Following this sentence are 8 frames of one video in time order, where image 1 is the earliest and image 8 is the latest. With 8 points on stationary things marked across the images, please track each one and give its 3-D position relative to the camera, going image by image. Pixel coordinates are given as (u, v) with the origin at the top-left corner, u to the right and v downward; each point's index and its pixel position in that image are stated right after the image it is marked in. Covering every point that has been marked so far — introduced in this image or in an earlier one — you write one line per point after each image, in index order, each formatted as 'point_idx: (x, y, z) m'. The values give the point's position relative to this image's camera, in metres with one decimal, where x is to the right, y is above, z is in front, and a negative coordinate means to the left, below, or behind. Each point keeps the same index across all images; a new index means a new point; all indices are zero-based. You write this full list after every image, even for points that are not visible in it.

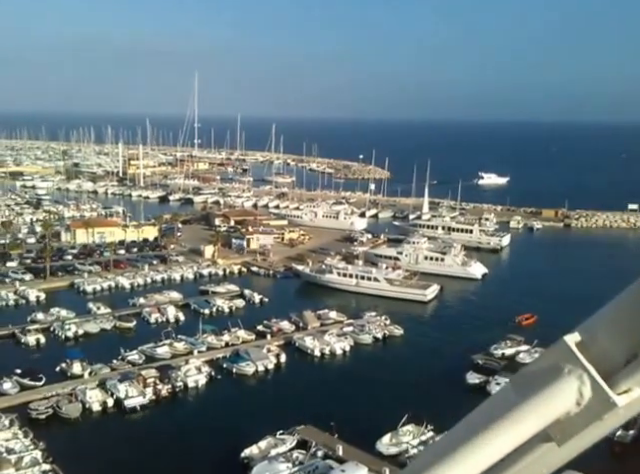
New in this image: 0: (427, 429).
0: (+2.2, -4.2, +15.5) m
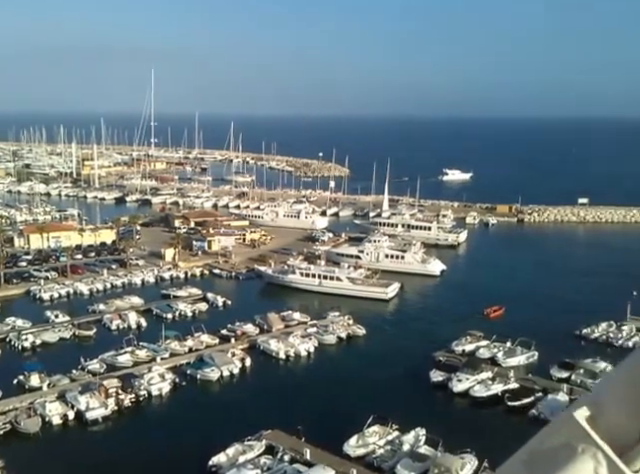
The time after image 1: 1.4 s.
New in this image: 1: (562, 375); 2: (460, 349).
0: (+1.5, -4.2, +15.6) m
1: (+6.3, -3.6, +18.6) m
2: (+3.9, -3.1, +19.5) m
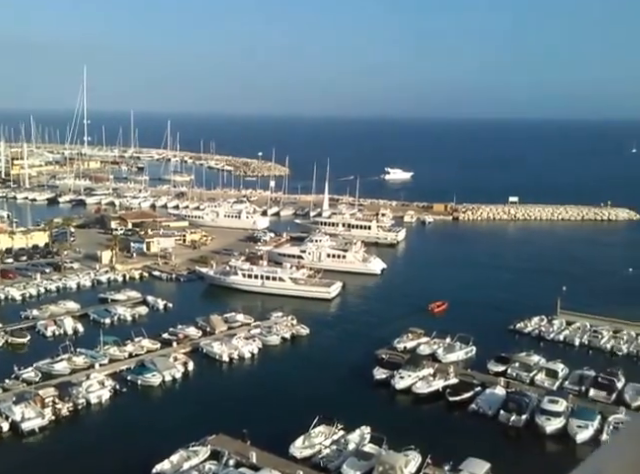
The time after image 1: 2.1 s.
0: (+0.4, -4.2, +15.6) m
1: (+4.8, -3.6, +19.1) m
2: (+2.3, -3.1, +19.7) m
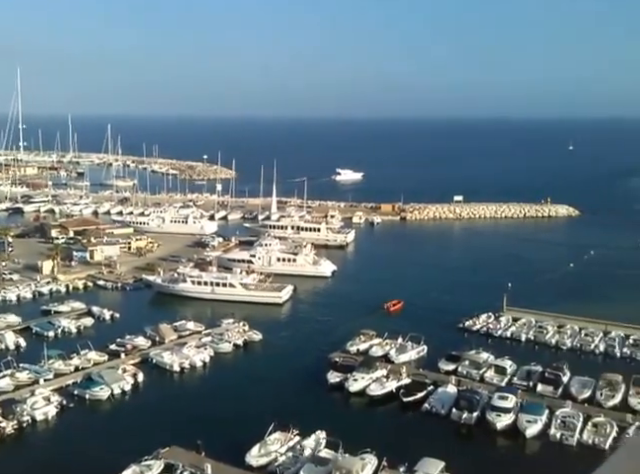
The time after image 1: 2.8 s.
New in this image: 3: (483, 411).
0: (-0.6, -4.3, +15.3) m
1: (+3.5, -3.5, +19.2) m
2: (+0.9, -3.1, +19.6) m
3: (+3.8, -4.1, +16.8) m
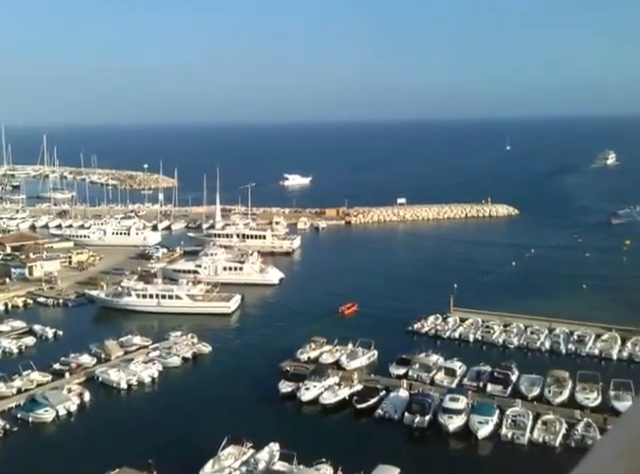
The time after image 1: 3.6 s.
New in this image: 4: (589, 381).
0: (-1.5, -4.5, +15.1) m
1: (+2.2, -3.7, +19.2) m
2: (-0.4, -3.3, +19.5) m
3: (+2.7, -4.2, +16.9) m
4: (+7.0, -3.8, +18.9) m
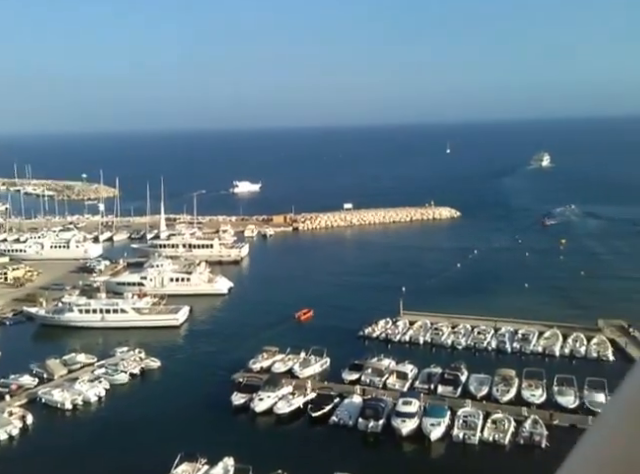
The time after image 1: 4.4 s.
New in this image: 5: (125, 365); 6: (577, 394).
0: (-2.4, -4.7, +14.6) m
1: (+0.9, -3.8, +19.1) m
2: (-1.7, -3.5, +19.1) m
3: (+1.6, -4.3, +16.7) m
4: (+5.8, -3.8, +19.1) m
5: (-5.1, -3.4, +18.5) m
6: (+6.4, -4.0, +18.0) m
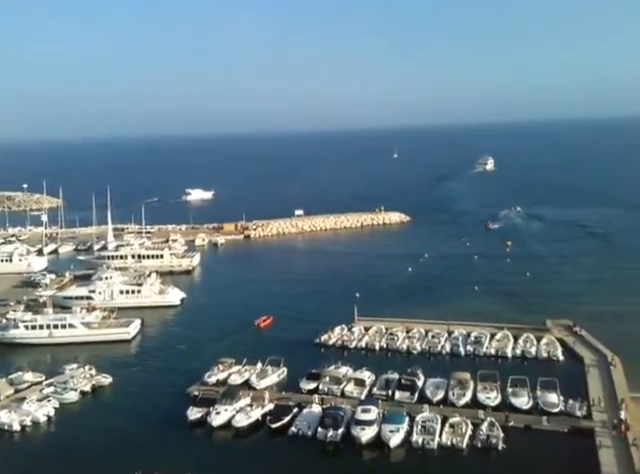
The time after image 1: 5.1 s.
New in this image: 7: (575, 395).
0: (-3.1, -4.9, +13.9) m
1: (-0.2, -4.0, +18.7) m
2: (-2.8, -3.8, +18.5) m
3: (+0.7, -4.4, +16.4) m
4: (+4.6, -3.9, +19.1) m
5: (-6.2, -3.6, +17.6) m
6: (+5.4, -4.0, +18.1) m
7: (+6.5, -4.1, +18.3) m
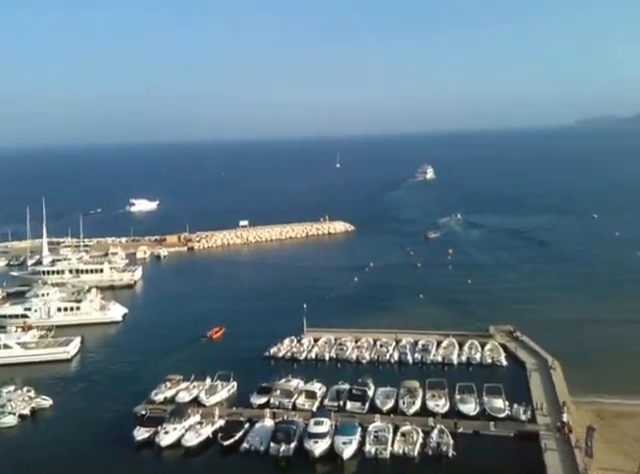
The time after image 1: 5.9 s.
0: (-3.9, -5.1, +13.1) m
1: (-1.4, -4.2, +18.1) m
2: (-4.0, -4.0, +17.7) m
3: (-0.3, -4.6, +16.0) m
4: (+3.3, -4.0, +19.0) m
5: (-7.3, -4.0, +16.5) m
6: (+4.2, -4.1, +18.1) m
7: (+5.3, -4.2, +18.4) m
